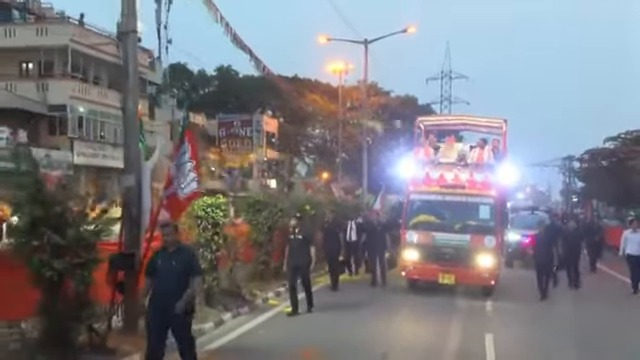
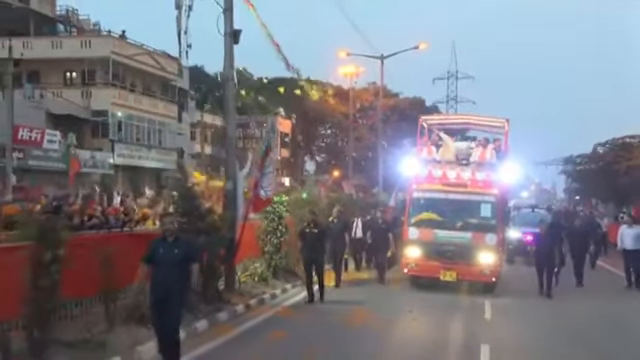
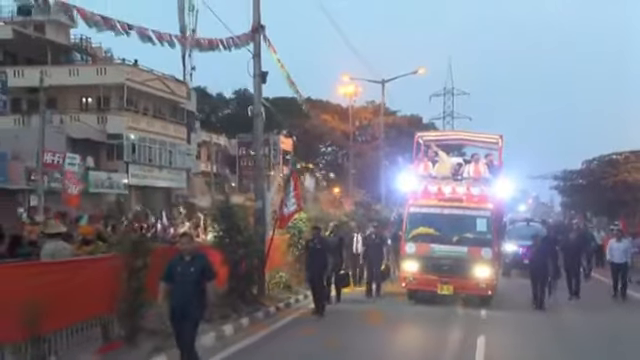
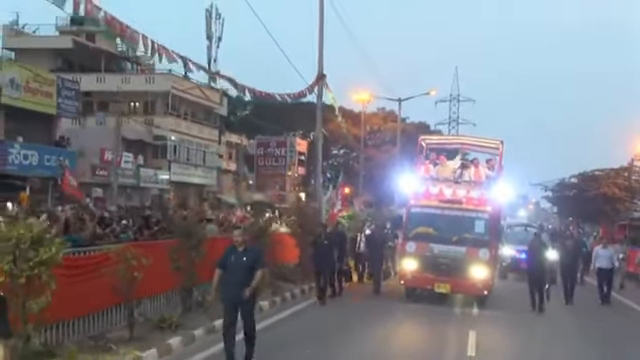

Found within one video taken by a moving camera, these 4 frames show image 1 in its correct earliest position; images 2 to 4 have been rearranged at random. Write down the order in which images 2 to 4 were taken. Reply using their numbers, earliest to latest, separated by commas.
2, 3, 4
